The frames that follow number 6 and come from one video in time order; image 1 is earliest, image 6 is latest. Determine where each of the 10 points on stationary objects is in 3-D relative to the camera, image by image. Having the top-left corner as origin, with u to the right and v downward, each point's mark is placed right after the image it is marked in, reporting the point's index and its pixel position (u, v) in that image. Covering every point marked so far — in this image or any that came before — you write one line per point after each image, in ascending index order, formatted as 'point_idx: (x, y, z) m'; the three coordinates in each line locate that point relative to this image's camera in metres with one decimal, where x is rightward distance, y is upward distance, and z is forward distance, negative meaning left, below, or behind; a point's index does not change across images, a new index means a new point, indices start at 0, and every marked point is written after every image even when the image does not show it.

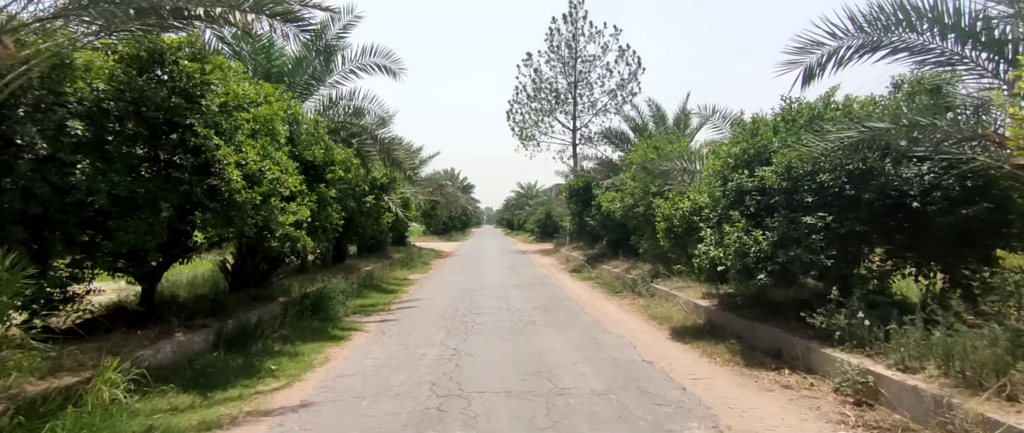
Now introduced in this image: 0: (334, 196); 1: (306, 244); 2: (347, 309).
0: (-3.3, +0.4, +9.4) m
1: (-3.2, -0.4, +7.9) m
2: (-3.4, -1.9, +10.5) m
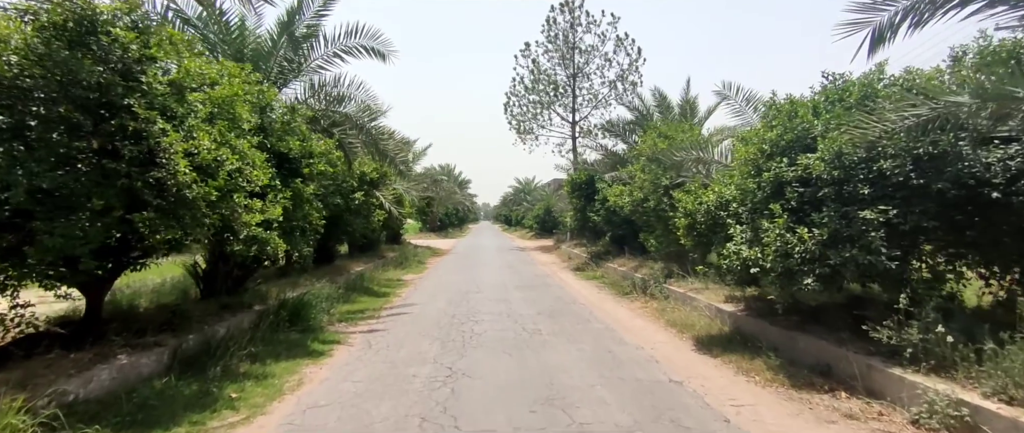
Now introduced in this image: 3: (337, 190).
0: (-3.3, +0.4, +8.4) m
1: (-3.2, -0.4, +6.9) m
2: (-3.4, -1.9, +9.5) m
3: (-4.1, +0.6, +11.6) m
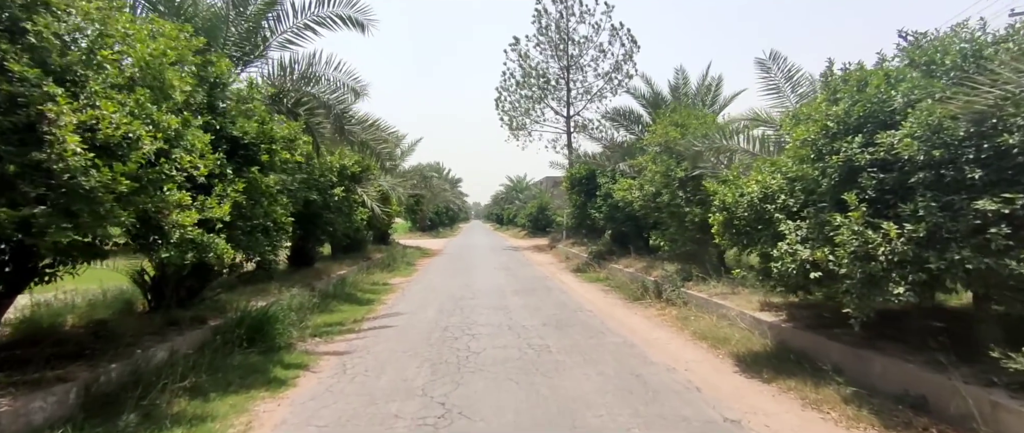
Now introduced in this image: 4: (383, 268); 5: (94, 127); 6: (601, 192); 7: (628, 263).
0: (-3.3, +0.4, +7.0) m
1: (-3.1, -0.4, +5.6) m
2: (-3.4, -1.9, +8.2) m
3: (-4.1, +0.7, +10.3) m
4: (-4.6, -1.8, +18.0) m
5: (-3.2, +0.7, +3.9) m
6: (+3.0, +0.8, +17.2) m
7: (+3.5, -1.4, +15.2) m
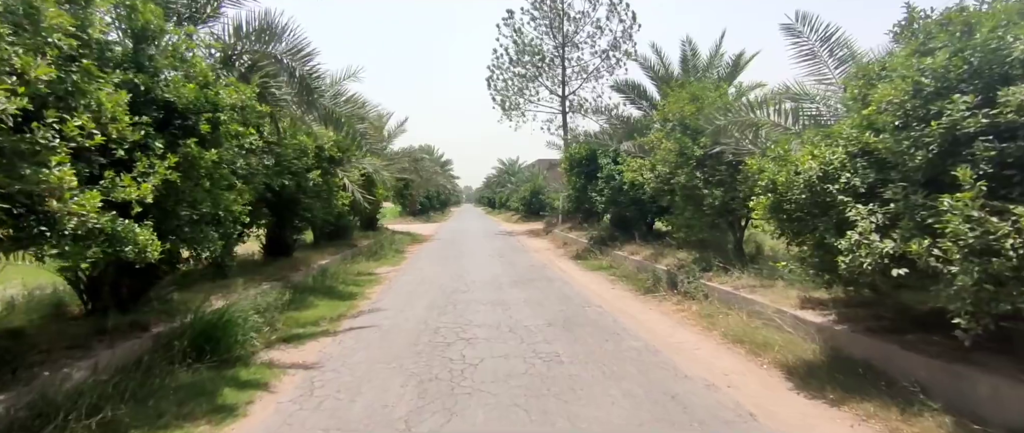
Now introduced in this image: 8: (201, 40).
0: (-3.2, +0.6, +5.8) m
1: (-3.1, -0.3, +4.3) m
2: (-3.4, -1.7, +7.0) m
3: (-4.1, +0.9, +9.0) m
4: (-4.8, -1.3, +16.8) m
5: (-3.1, +0.8, +2.6) m
6: (+2.9, +1.4, +16.1) m
7: (+3.4, -0.9, +14.1) m
8: (-3.8, +2.2, +6.2) m
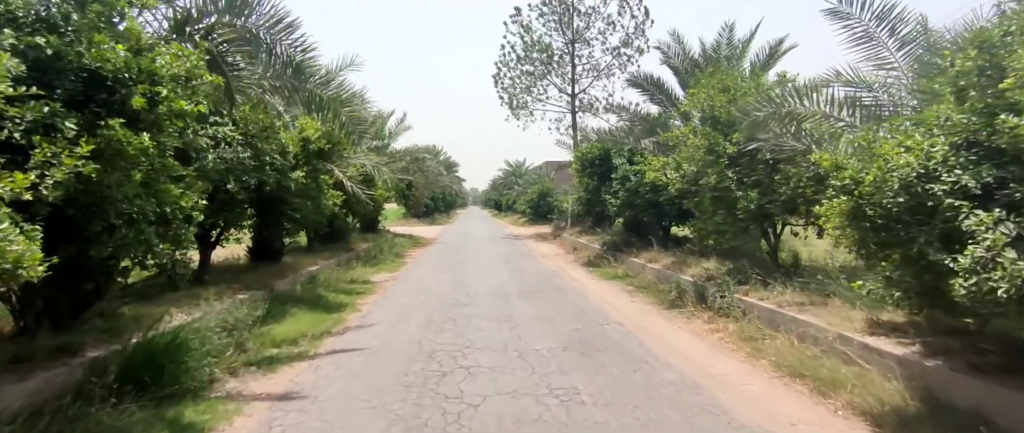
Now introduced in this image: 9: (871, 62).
0: (-3.1, +0.6, +4.7) m
1: (-3.0, -0.3, +3.3) m
2: (-3.3, -1.7, +5.9) m
3: (-4.0, +0.9, +8.0) m
4: (-4.5, -1.4, +15.8) m
5: (-3.1, +0.8, +1.6) m
6: (+3.1, +1.2, +15.0) m
7: (+3.6, -1.1, +13.0) m
8: (-3.7, +2.2, +5.1) m
9: (+5.1, +2.2, +7.2) m
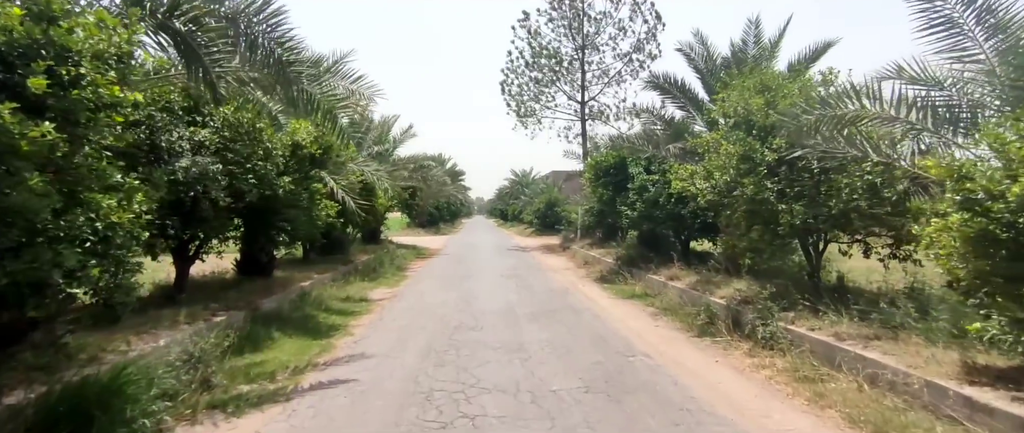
0: (-3.0, +0.5, +3.8) m
1: (-2.9, -0.4, +2.3) m
2: (-3.1, -1.8, +4.9) m
3: (-3.8, +0.7, +7.0) m
4: (-4.3, -1.7, +14.8) m
5: (-3.0, +0.7, +0.7) m
6: (+3.4, +0.9, +14.0) m
7: (+3.8, -1.4, +11.9) m
8: (-3.5, +2.0, +4.2) m
9: (+5.3, +2.0, +6.2) m
